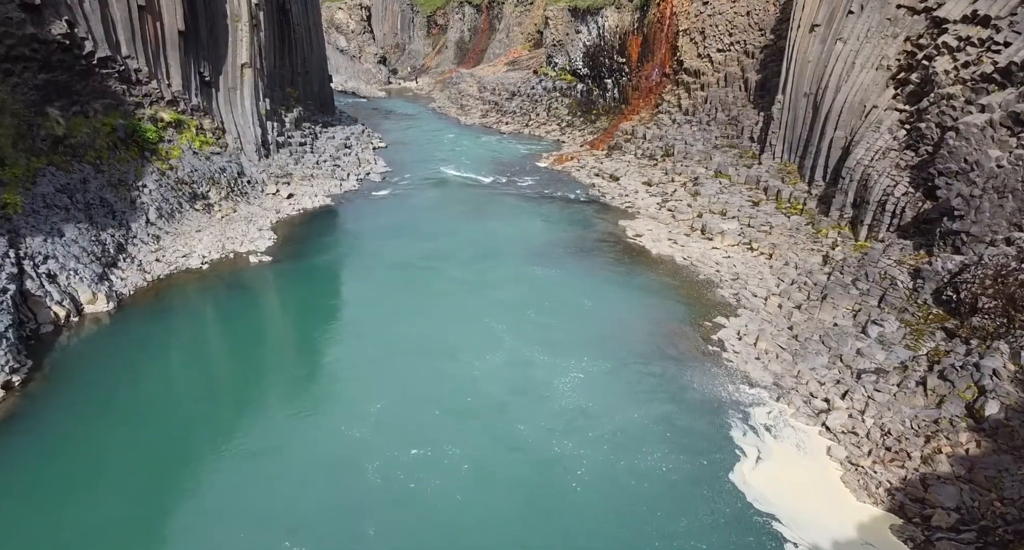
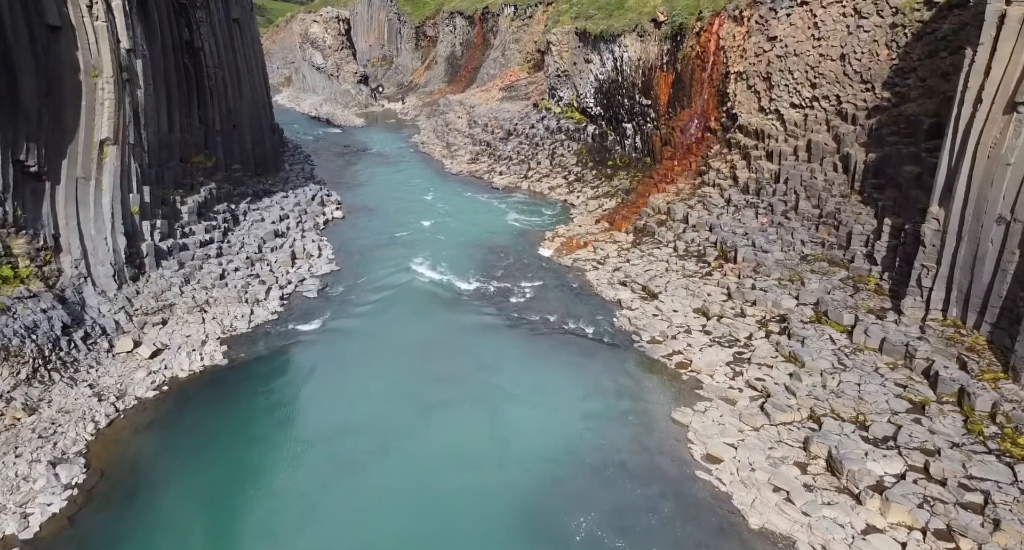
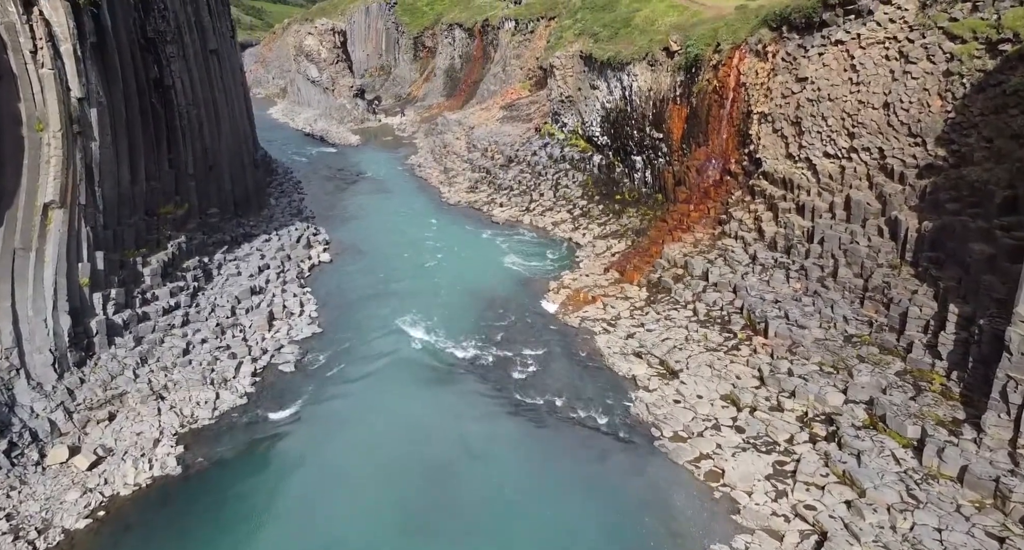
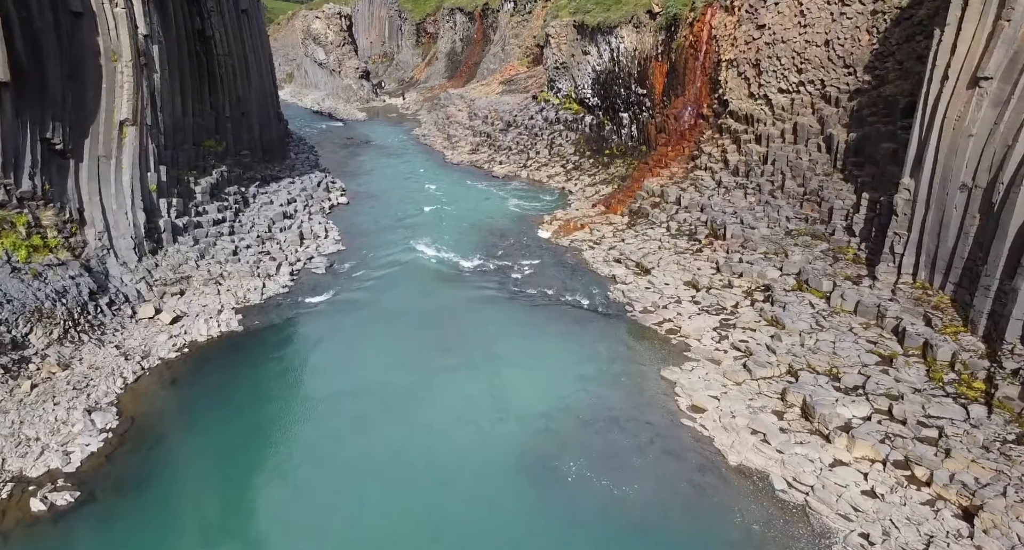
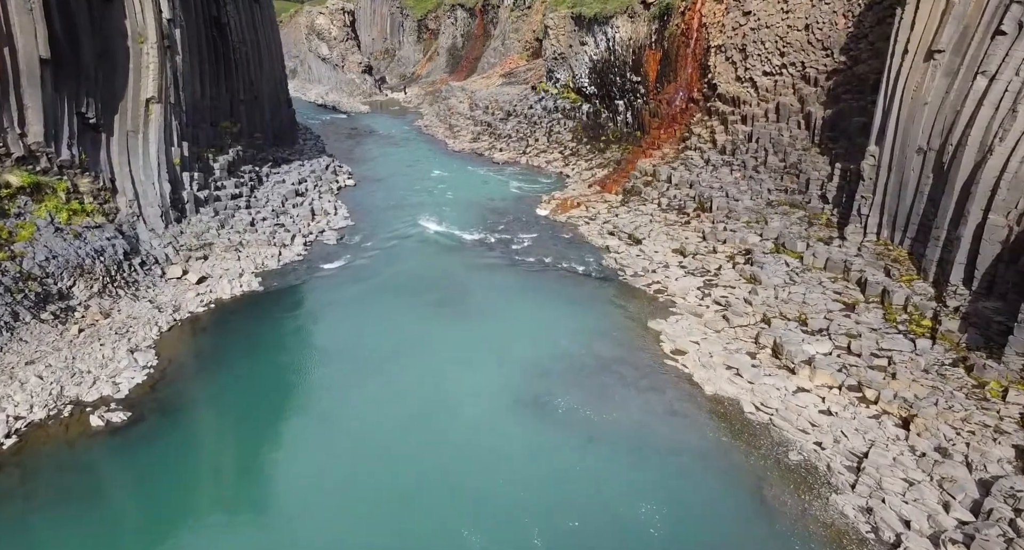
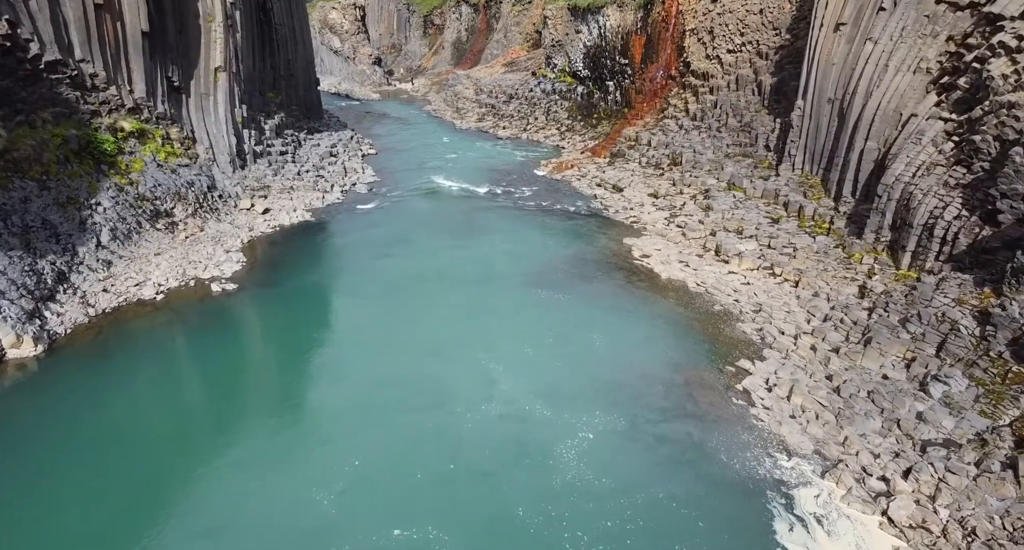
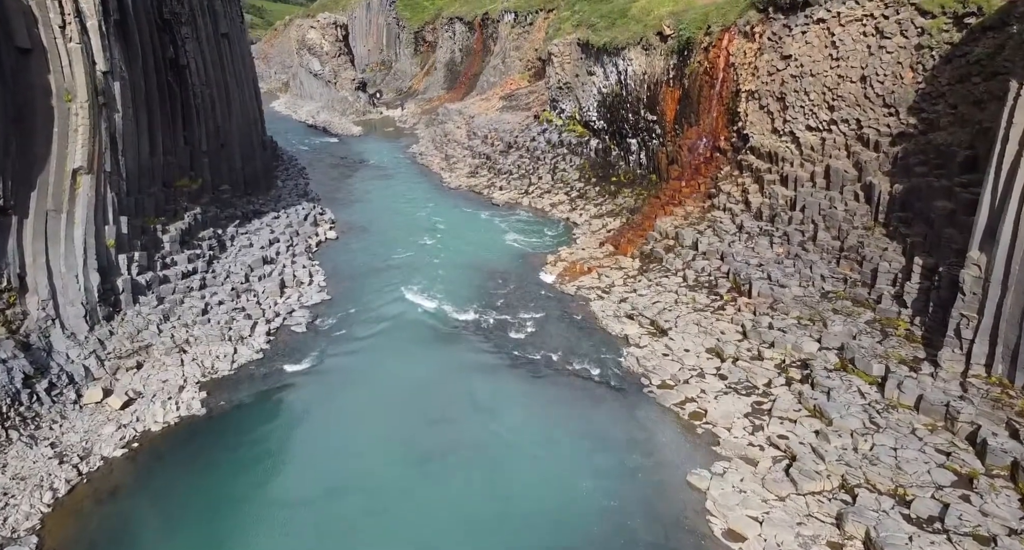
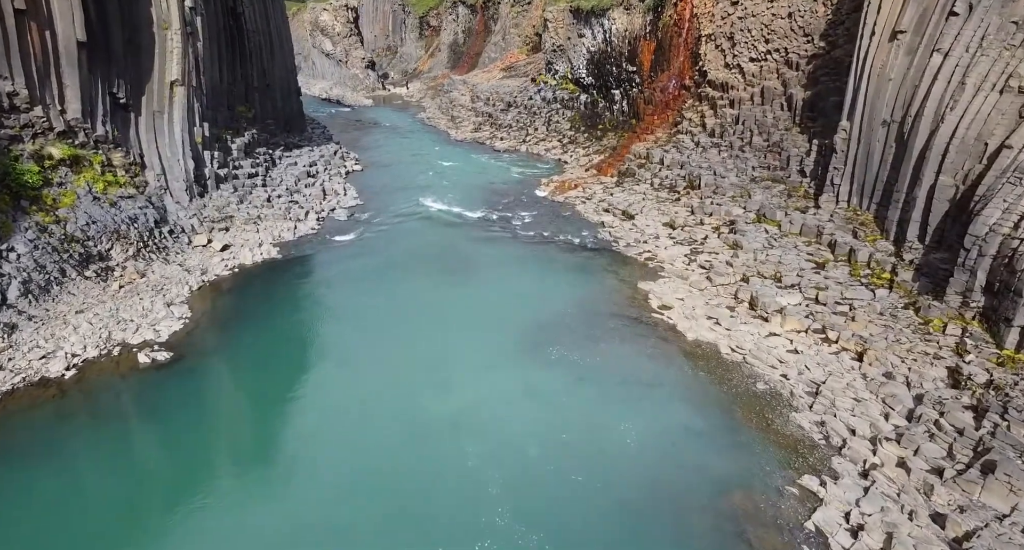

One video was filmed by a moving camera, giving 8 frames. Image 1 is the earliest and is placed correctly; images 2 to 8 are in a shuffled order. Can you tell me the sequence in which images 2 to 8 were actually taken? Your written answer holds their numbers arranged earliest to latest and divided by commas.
6, 8, 5, 4, 2, 7, 3
